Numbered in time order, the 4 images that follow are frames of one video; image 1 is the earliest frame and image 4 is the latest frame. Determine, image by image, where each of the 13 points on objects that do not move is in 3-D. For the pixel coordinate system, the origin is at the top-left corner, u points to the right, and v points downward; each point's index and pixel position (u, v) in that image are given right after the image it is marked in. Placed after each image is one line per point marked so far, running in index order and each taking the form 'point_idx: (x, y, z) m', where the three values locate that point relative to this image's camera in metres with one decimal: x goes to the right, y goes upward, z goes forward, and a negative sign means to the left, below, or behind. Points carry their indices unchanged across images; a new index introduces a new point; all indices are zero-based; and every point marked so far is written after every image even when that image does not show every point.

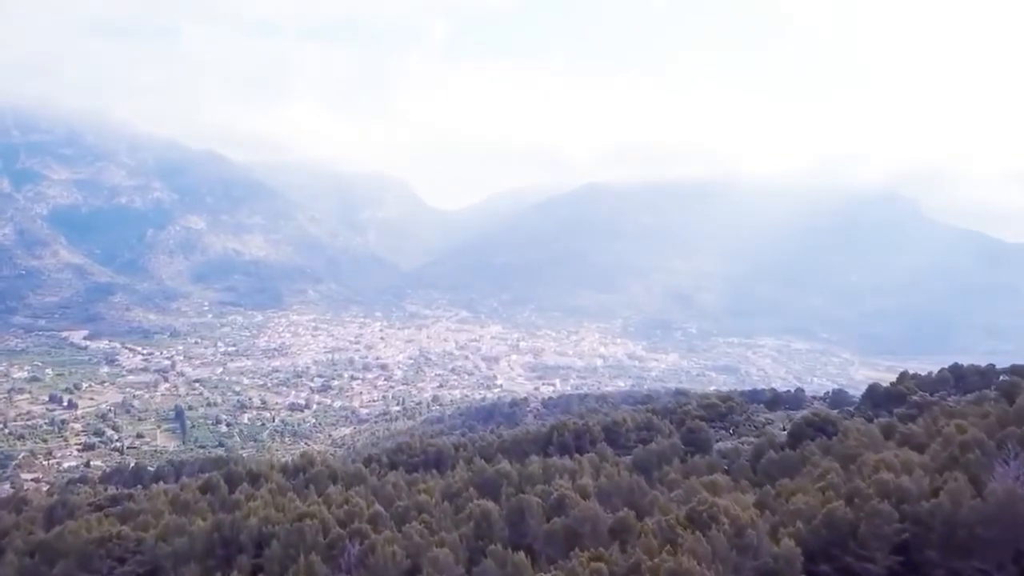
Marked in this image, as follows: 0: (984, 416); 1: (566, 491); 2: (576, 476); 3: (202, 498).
0: (+8.3, -2.2, +14.6) m
1: (+1.0, -3.7, +14.9) m
2: (+1.4, -4.2, +18.7) m
3: (-6.4, -4.4, +17.2) m
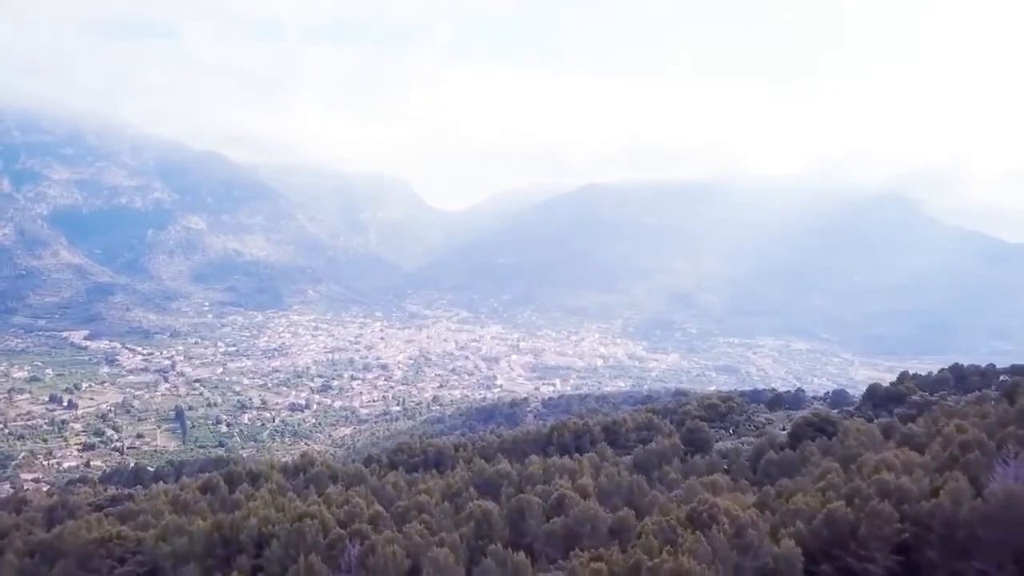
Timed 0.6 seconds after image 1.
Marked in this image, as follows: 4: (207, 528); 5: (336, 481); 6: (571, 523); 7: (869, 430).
0: (+8.3, -2.2, +14.6) m
1: (+1.0, -3.7, +14.9) m
2: (+1.4, -4.2, +18.7) m
3: (-6.4, -4.4, +17.1) m
4: (-4.2, -3.3, +11.5) m
5: (-4.2, -4.6, +19.7) m
6: (+0.9, -3.5, +12.5) m
7: (+7.1, -2.8, +16.5) m
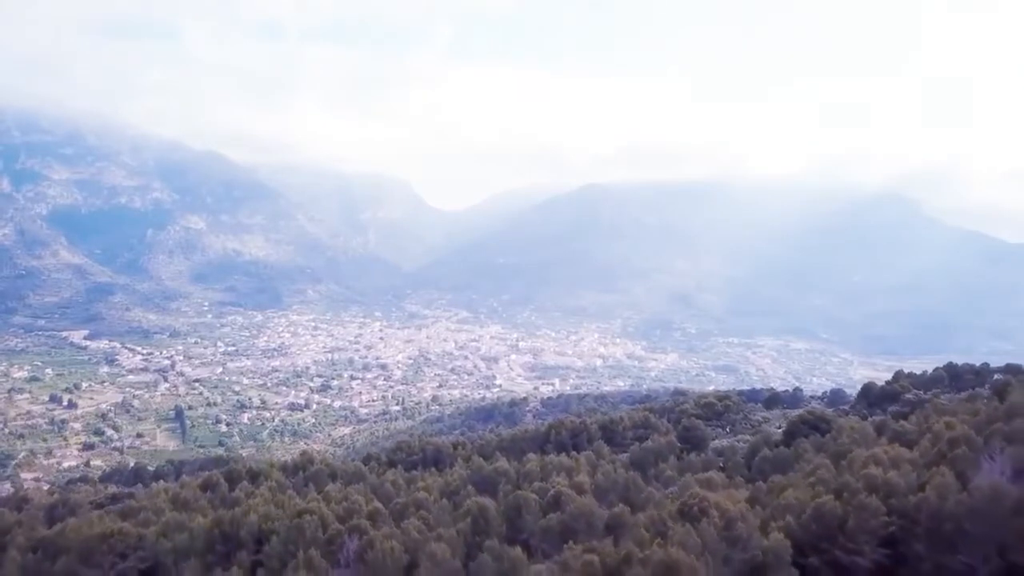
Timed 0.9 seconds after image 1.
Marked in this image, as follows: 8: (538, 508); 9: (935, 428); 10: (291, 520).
0: (+8.2, -2.2, +14.8) m
1: (+0.9, -3.6, +15.1) m
2: (+1.4, -4.2, +18.9) m
3: (-6.5, -4.3, +17.3) m
4: (-4.3, -3.3, +11.7) m
5: (-4.2, -4.6, +19.9) m
6: (+0.8, -3.5, +12.7) m
7: (+7.1, -2.8, +16.7) m
8: (+0.4, -3.8, +14.3) m
9: (+7.0, -2.3, +13.7) m
10: (-3.1, -3.3, +11.7) m
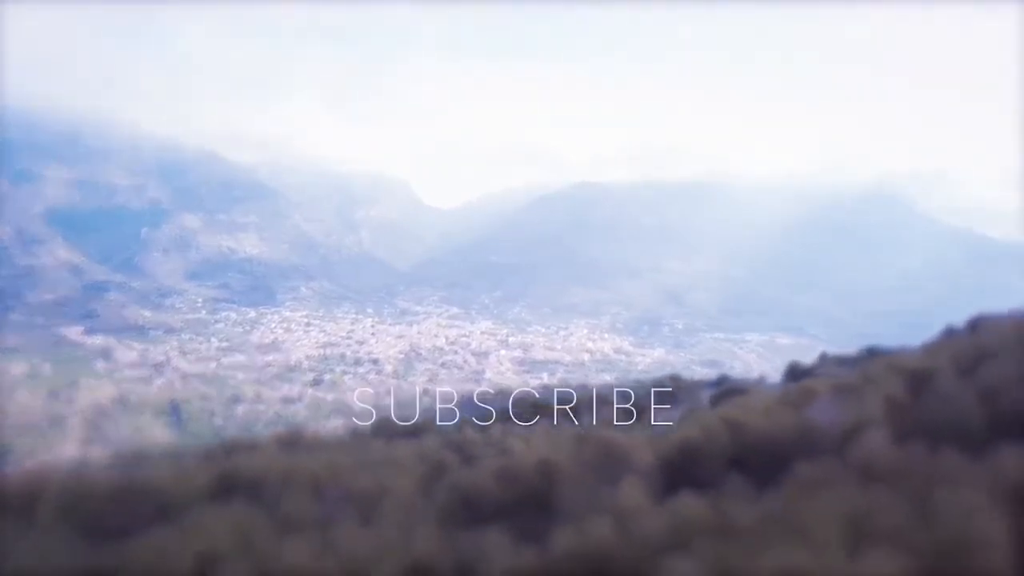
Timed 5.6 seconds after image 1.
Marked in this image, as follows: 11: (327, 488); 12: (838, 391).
0: (+7.2, -1.9, +17.9) m
1: (-0.1, -3.3, +18.2) m
2: (+0.3, -3.9, +22.0) m
3: (-7.5, -4.0, +20.4) m
4: (-5.3, -3.0, +14.7) m
5: (-5.3, -4.3, +22.9) m
6: (-0.2, -3.2, +15.8) m
7: (+6.0, -2.5, +19.9) m
8: (-0.6, -3.5, +17.4) m
9: (+6.0, -2.0, +16.8) m
10: (-4.1, -3.0, +14.8) m
11: (-3.3, -3.2, +14.2) m
12: (+5.7, -1.8, +14.4) m
